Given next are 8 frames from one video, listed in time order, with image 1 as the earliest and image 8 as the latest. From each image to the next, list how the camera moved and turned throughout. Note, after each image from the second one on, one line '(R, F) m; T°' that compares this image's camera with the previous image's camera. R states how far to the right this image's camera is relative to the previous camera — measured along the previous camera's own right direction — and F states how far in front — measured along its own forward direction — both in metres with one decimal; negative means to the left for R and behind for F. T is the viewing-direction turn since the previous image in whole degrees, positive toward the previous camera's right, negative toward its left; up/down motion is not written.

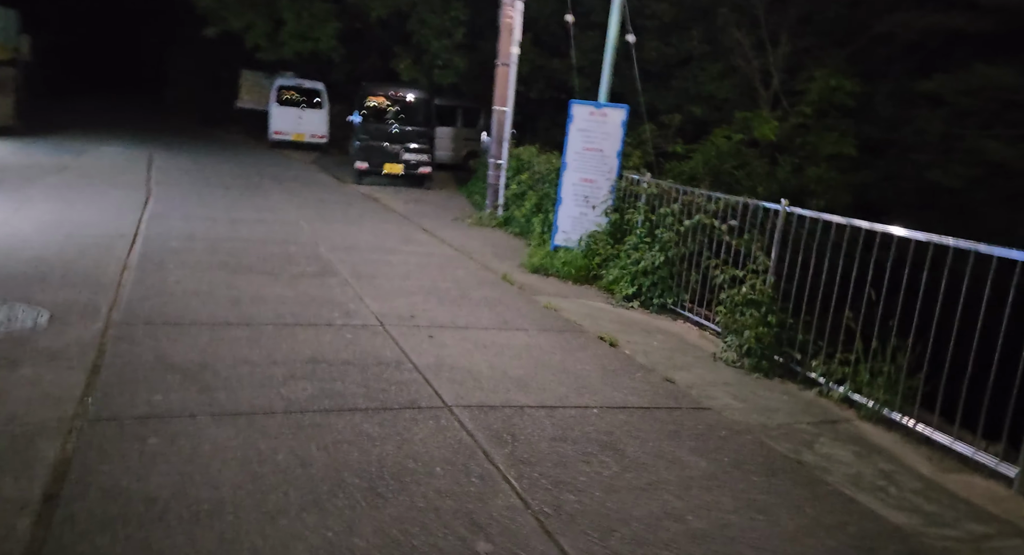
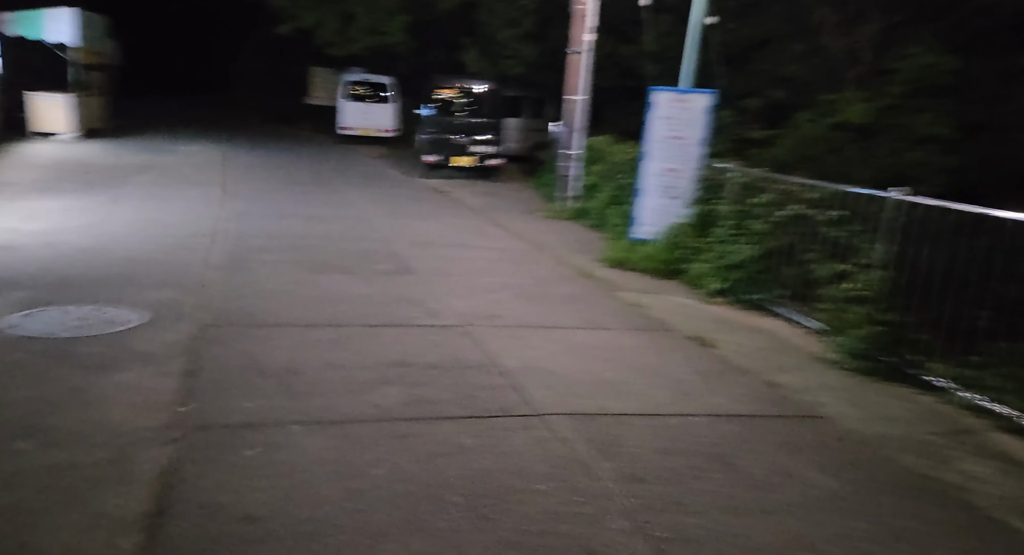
(-0.2, +0.2) m; -5°
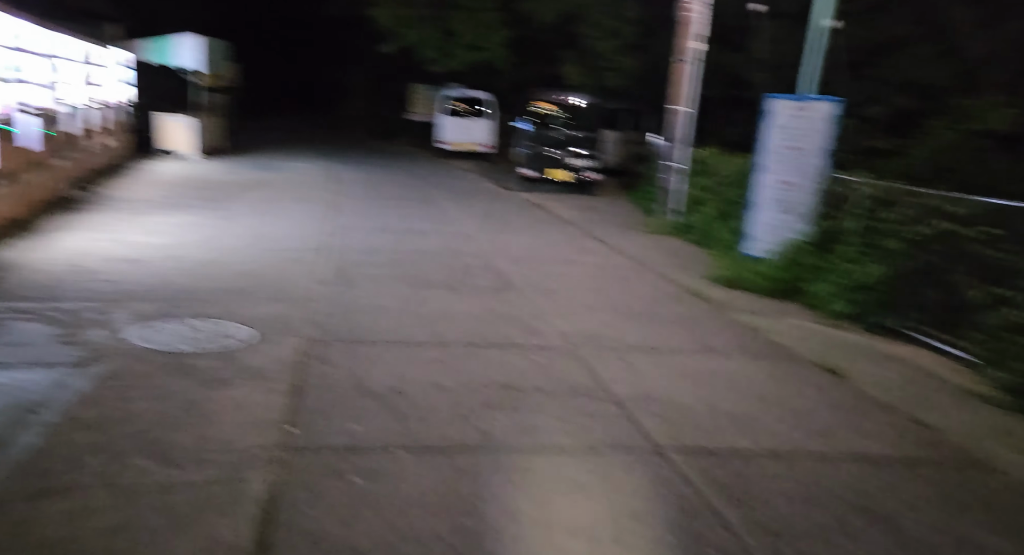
(-0.1, +0.2) m; -7°
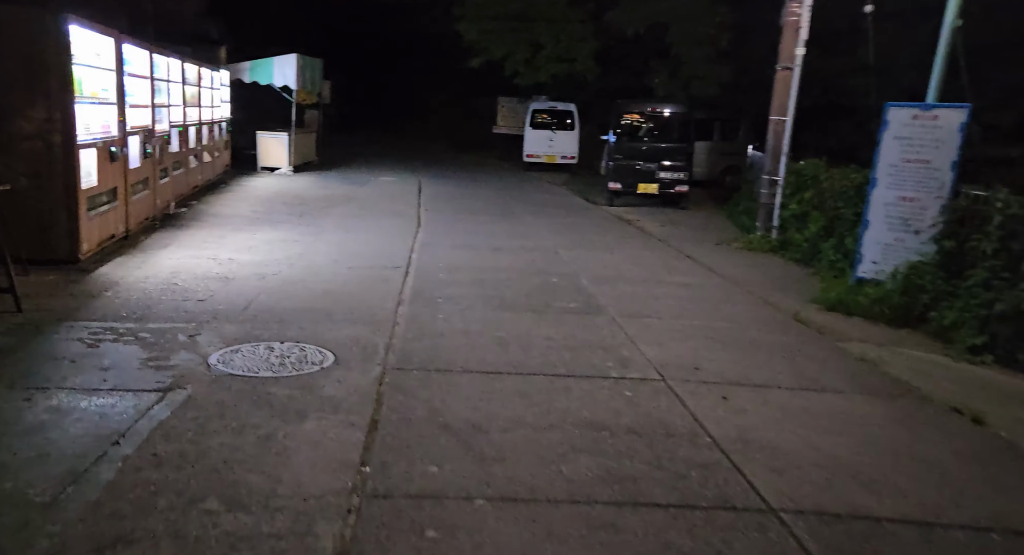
(0.0, +0.3) m; -6°
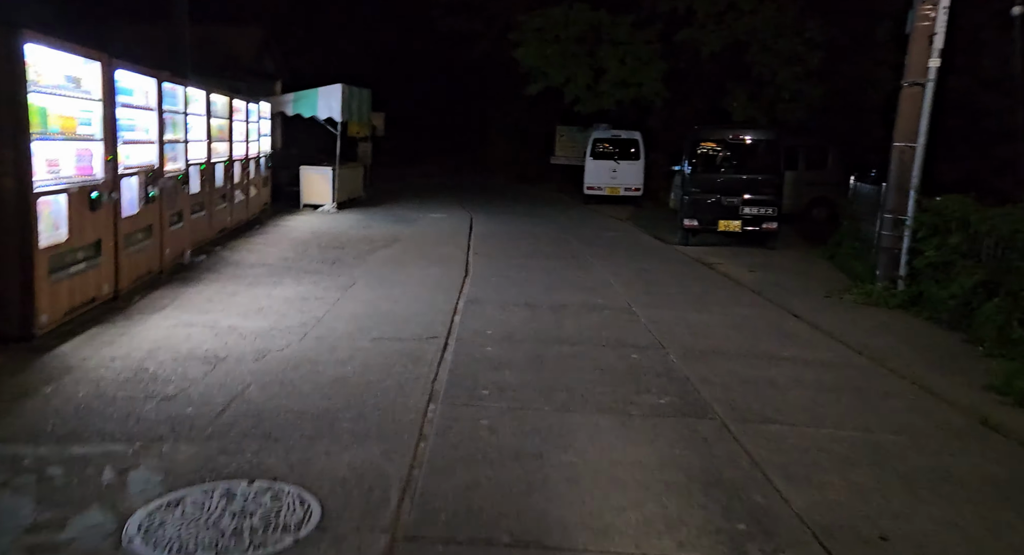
(-0.1, +1.9) m; -4°
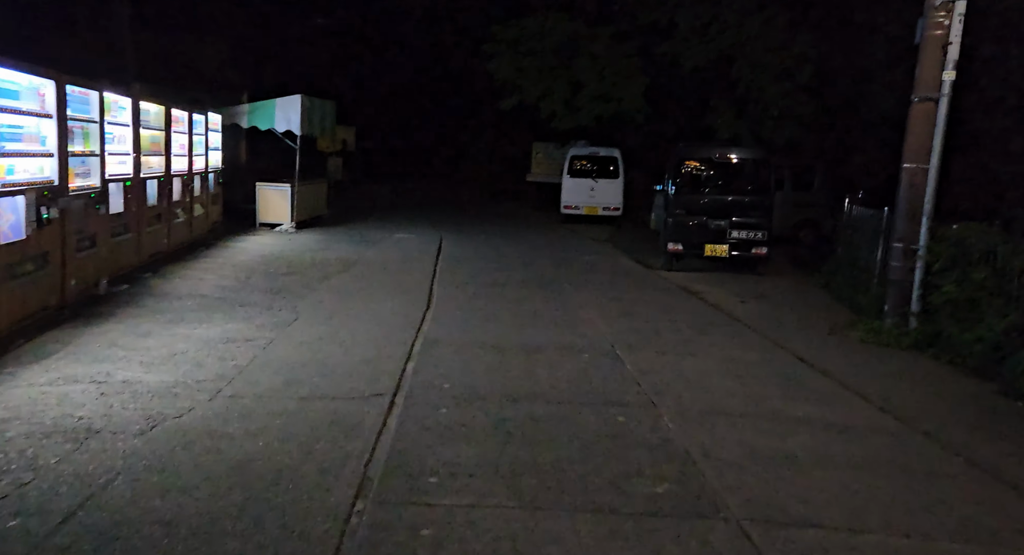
(+0.1, +1.2) m; +2°
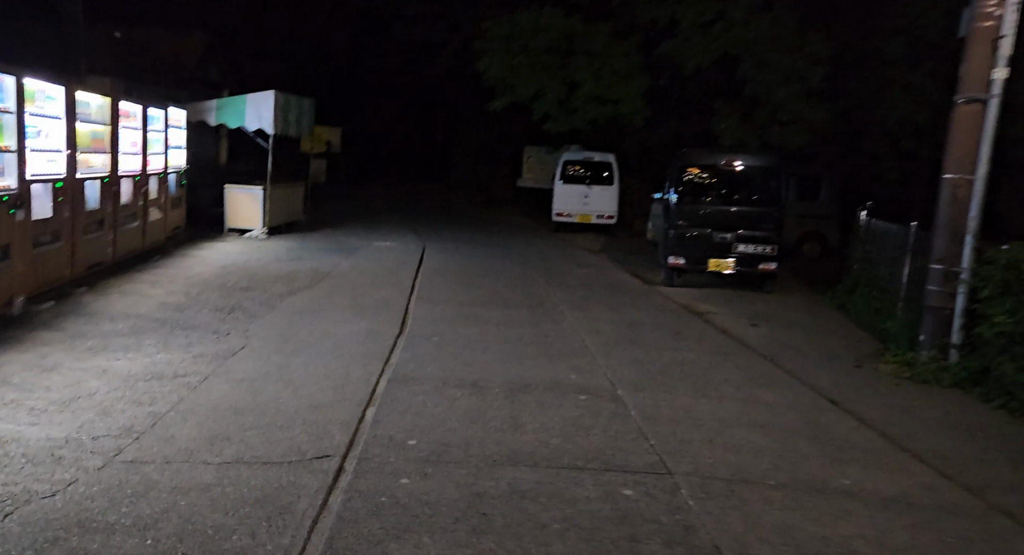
(+0.1, +1.2) m; +1°
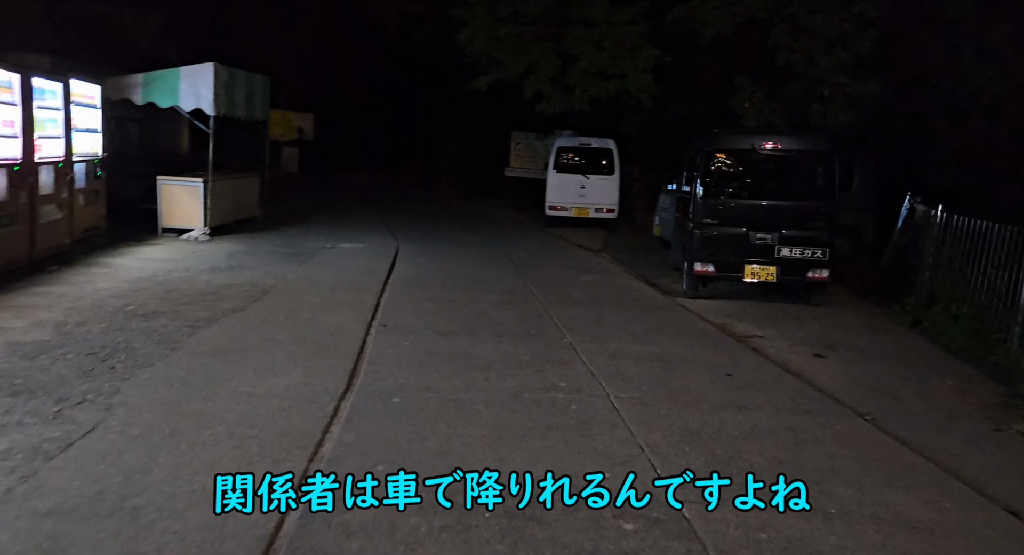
(-0.1, +2.6) m; +1°
